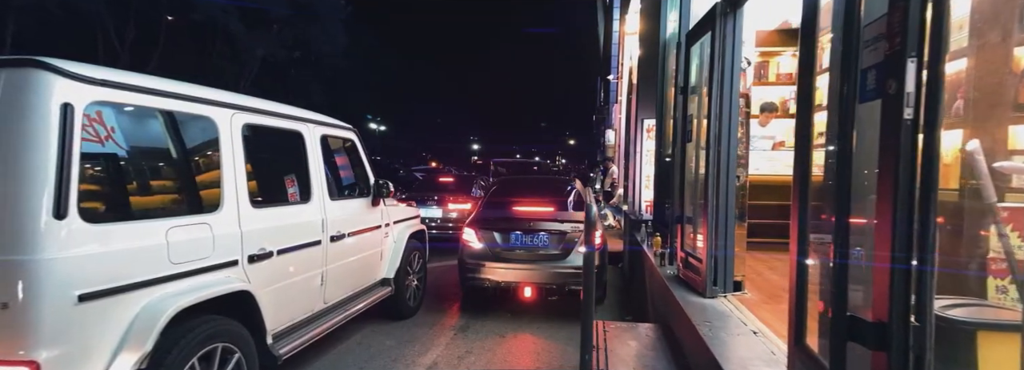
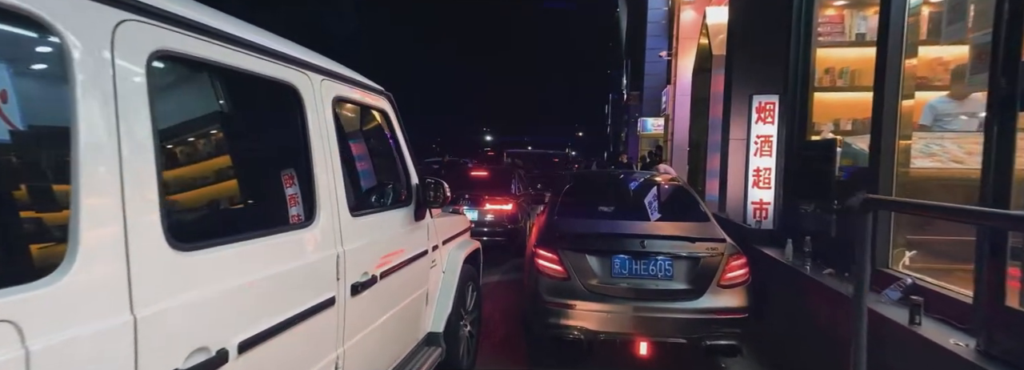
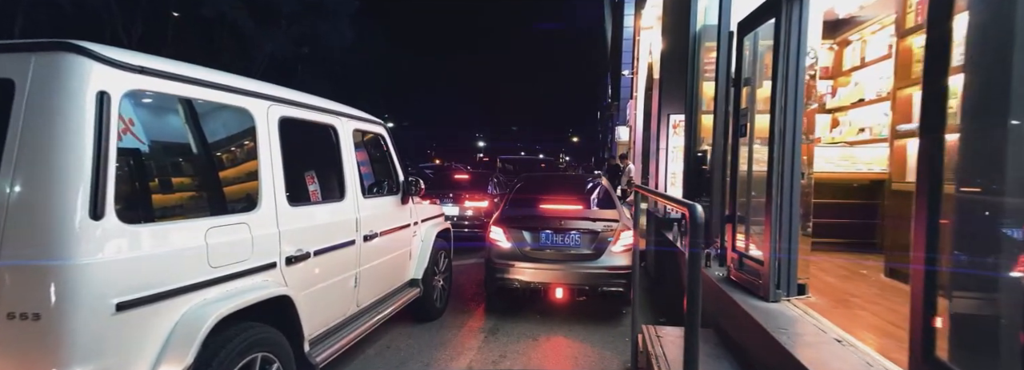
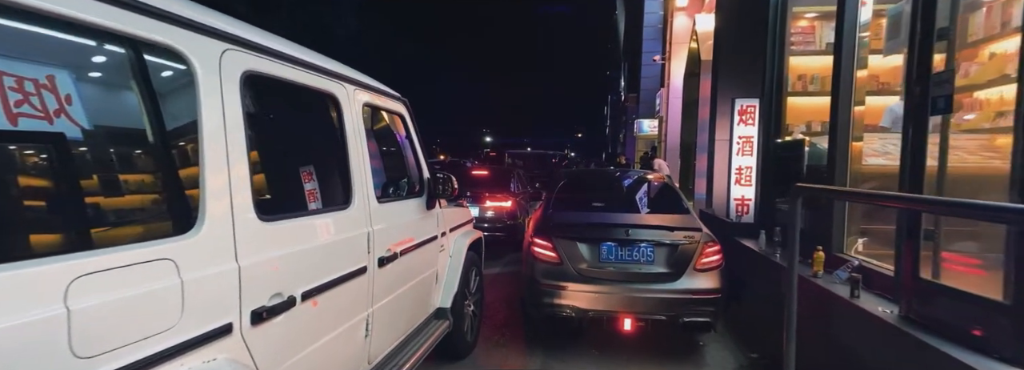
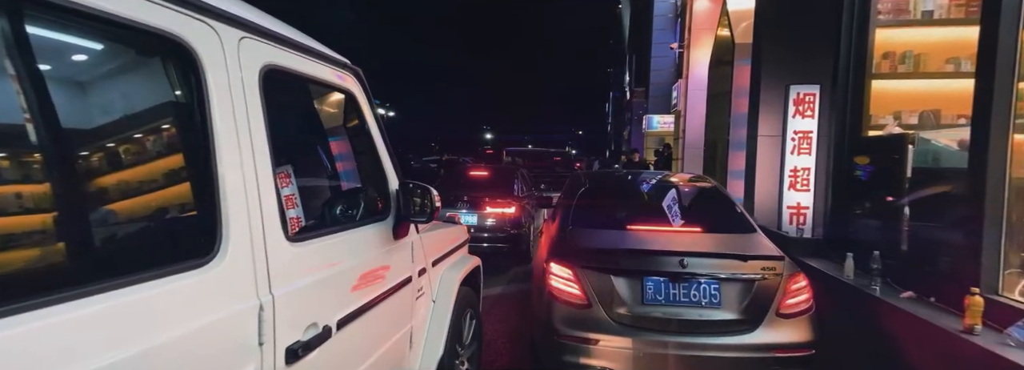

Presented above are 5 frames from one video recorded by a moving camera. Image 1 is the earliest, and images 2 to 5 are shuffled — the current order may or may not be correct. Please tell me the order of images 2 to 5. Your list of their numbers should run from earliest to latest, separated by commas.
3, 4, 2, 5
